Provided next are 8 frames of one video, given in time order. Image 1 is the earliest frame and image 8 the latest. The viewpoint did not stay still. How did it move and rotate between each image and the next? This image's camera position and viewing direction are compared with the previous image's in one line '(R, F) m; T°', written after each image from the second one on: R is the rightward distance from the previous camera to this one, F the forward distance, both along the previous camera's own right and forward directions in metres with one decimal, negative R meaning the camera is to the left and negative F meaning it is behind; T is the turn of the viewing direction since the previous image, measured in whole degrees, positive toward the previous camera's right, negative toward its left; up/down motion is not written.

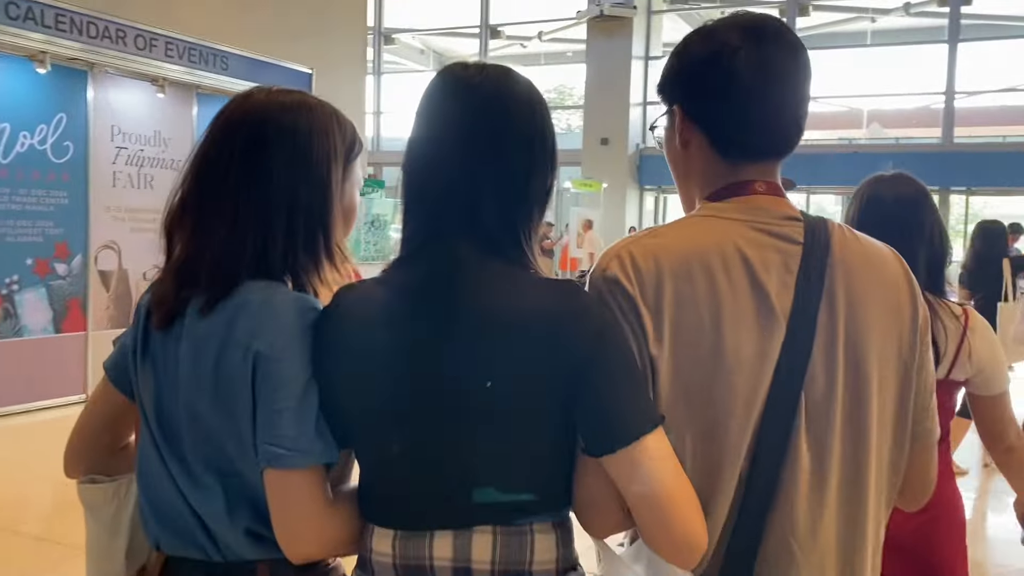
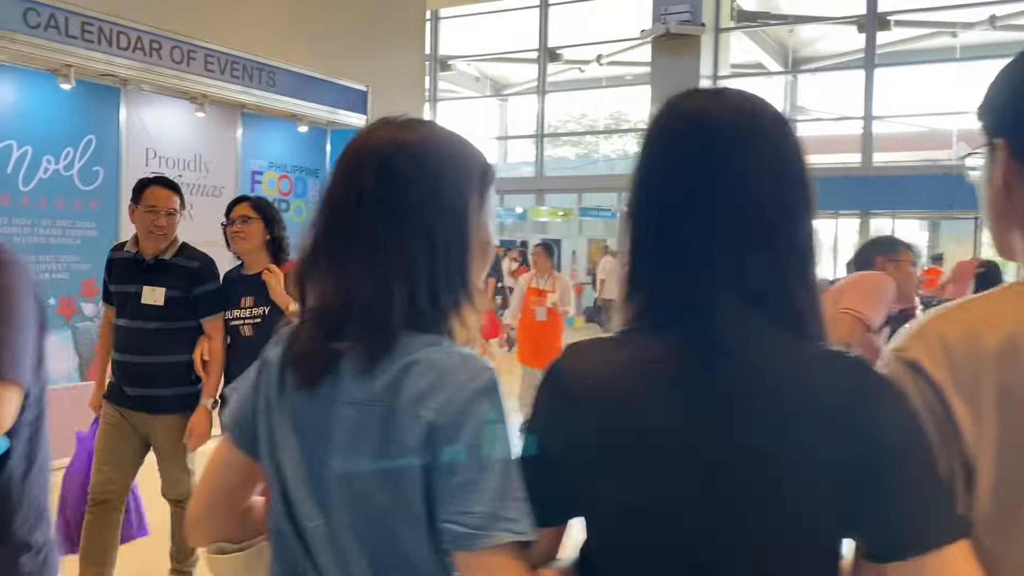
(-0.2, +0.8) m; -4°
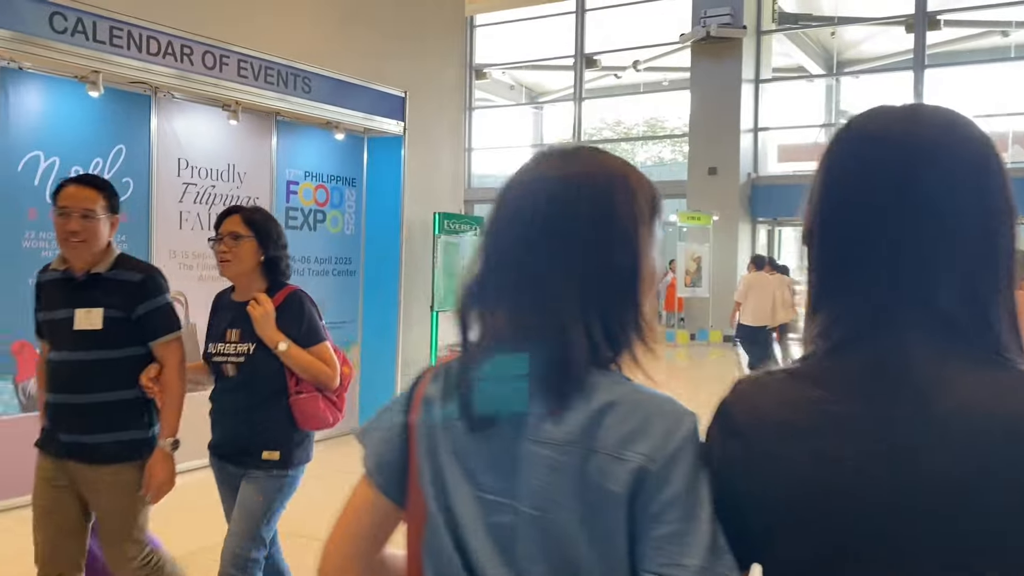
(-0.1, +0.3) m; -2°
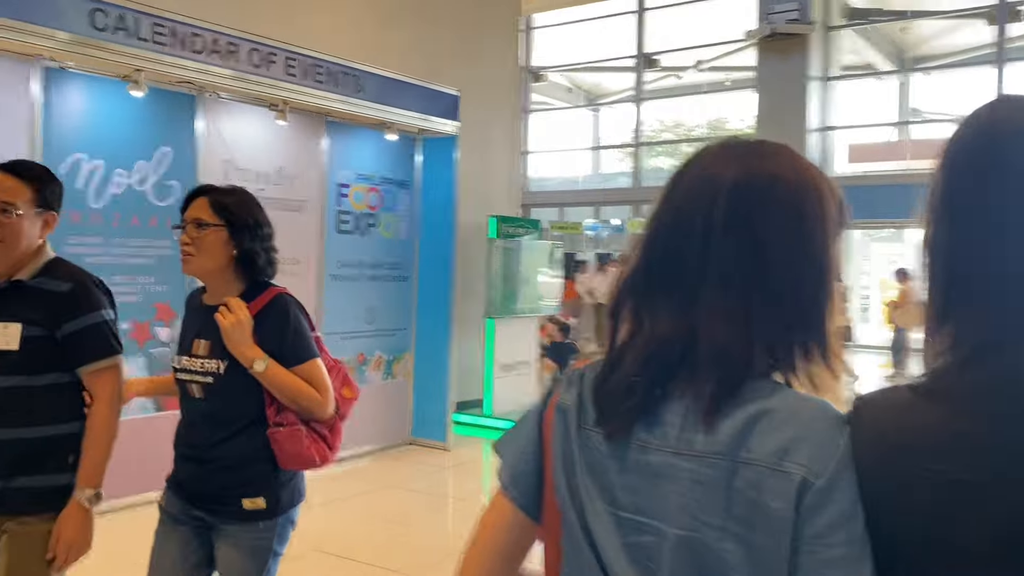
(0.0, +0.3) m; -4°
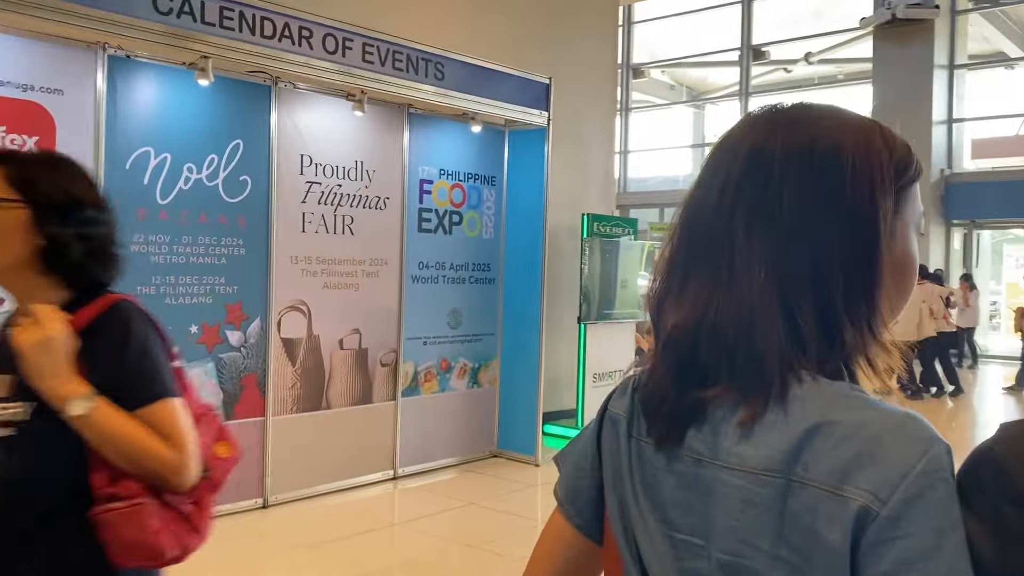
(0.0, +0.4) m; -7°
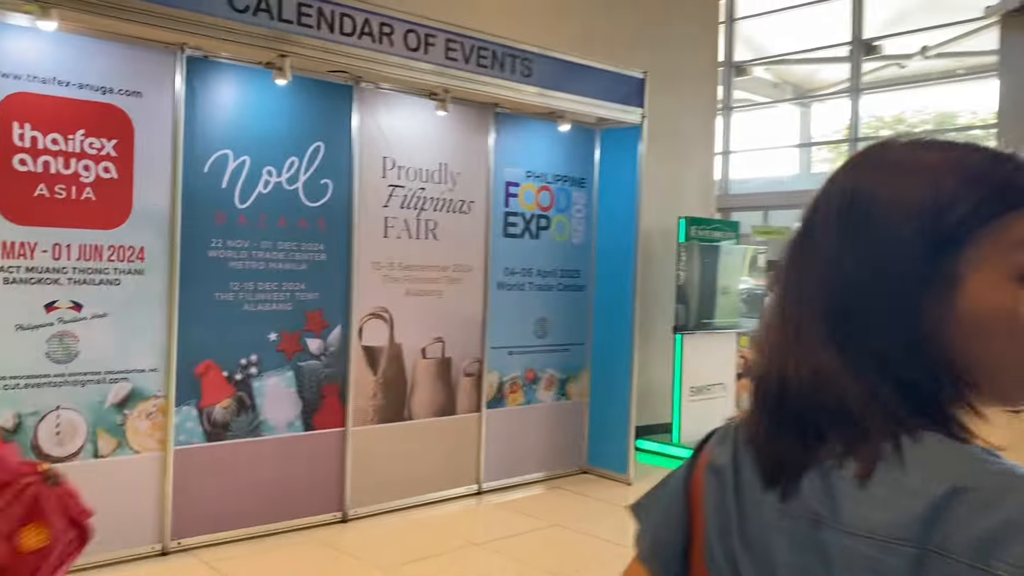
(0.0, +0.3) m; -6°
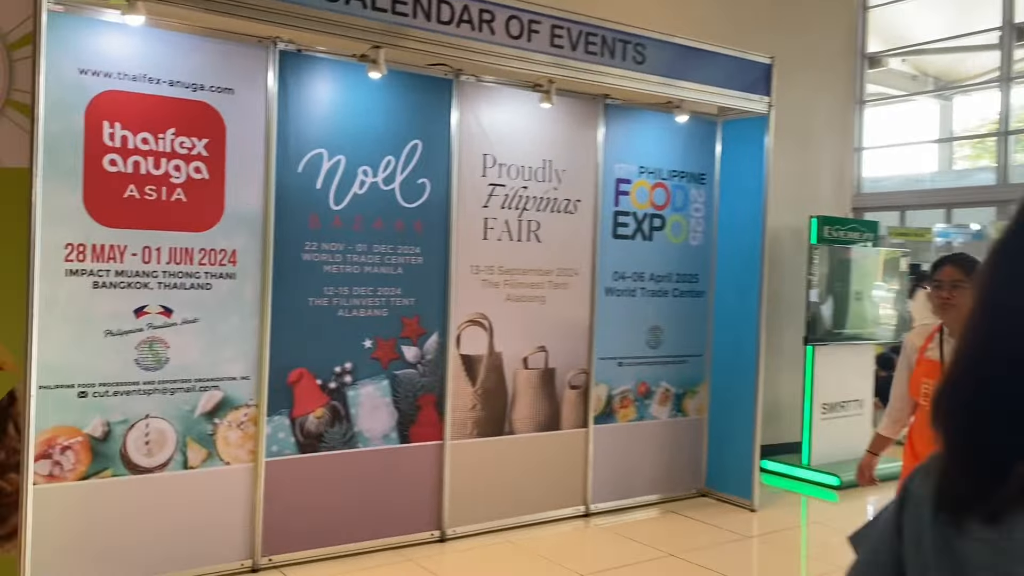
(0.0, +0.3) m; -8°
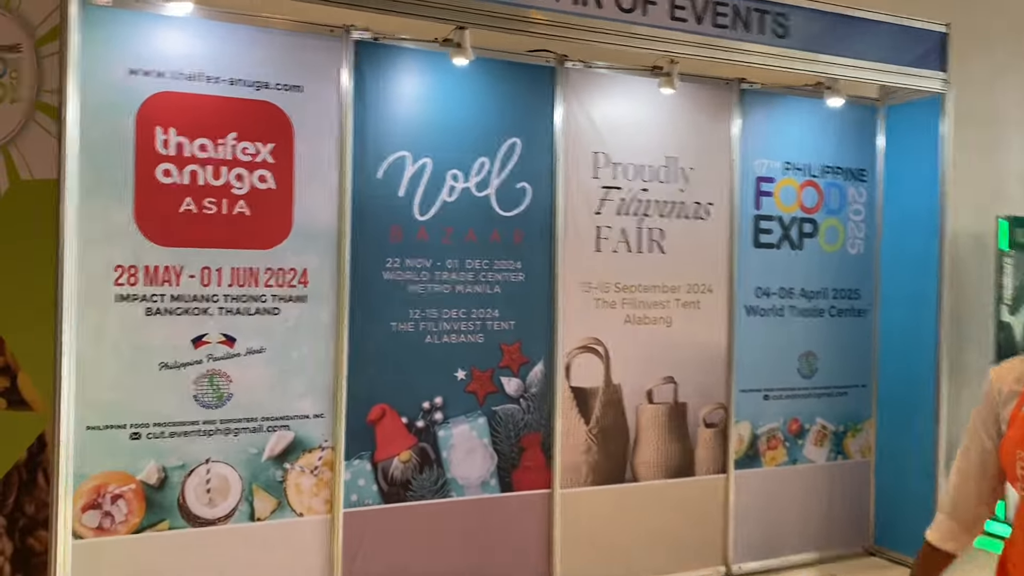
(+0.1, +0.6) m; -9°
